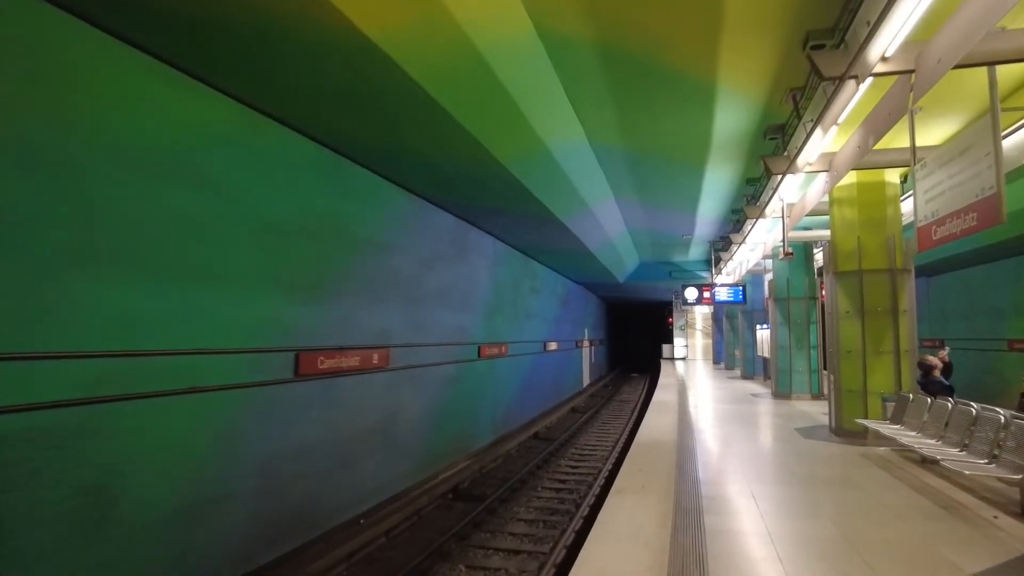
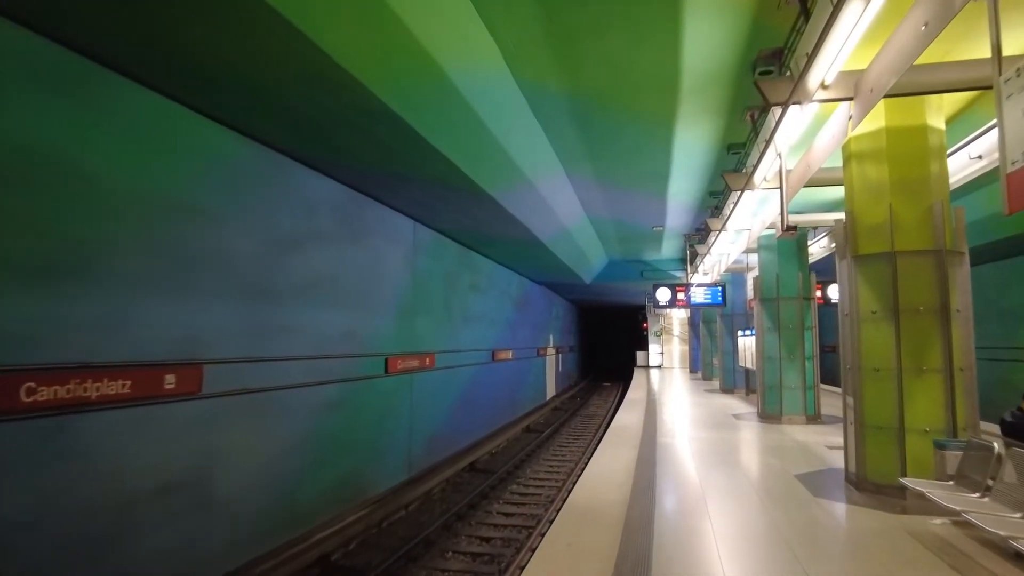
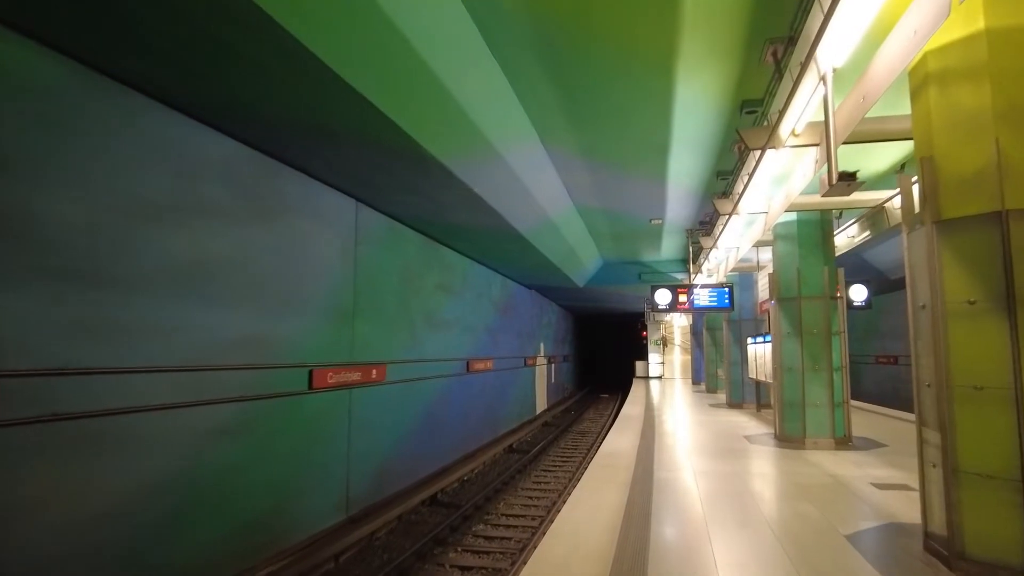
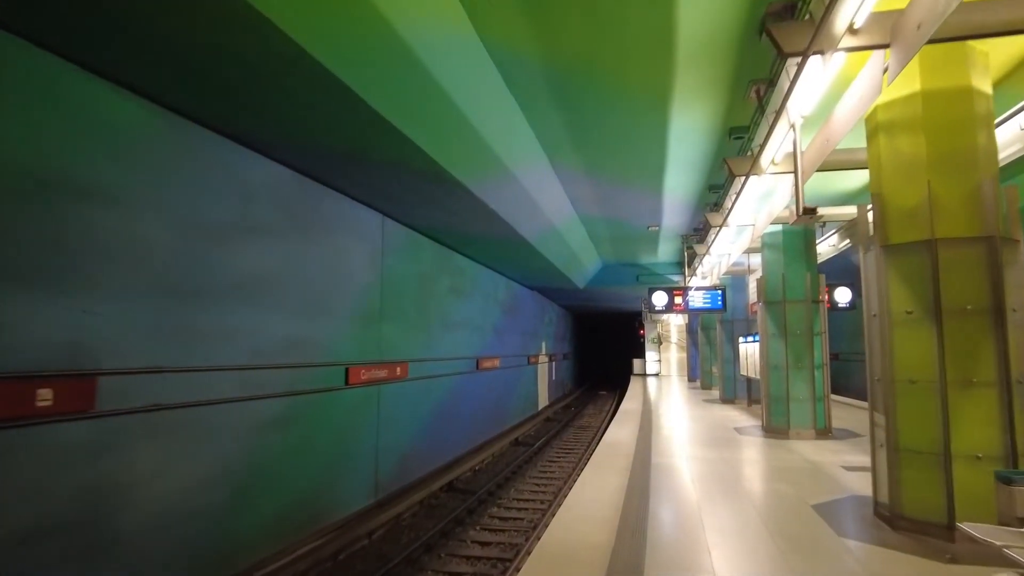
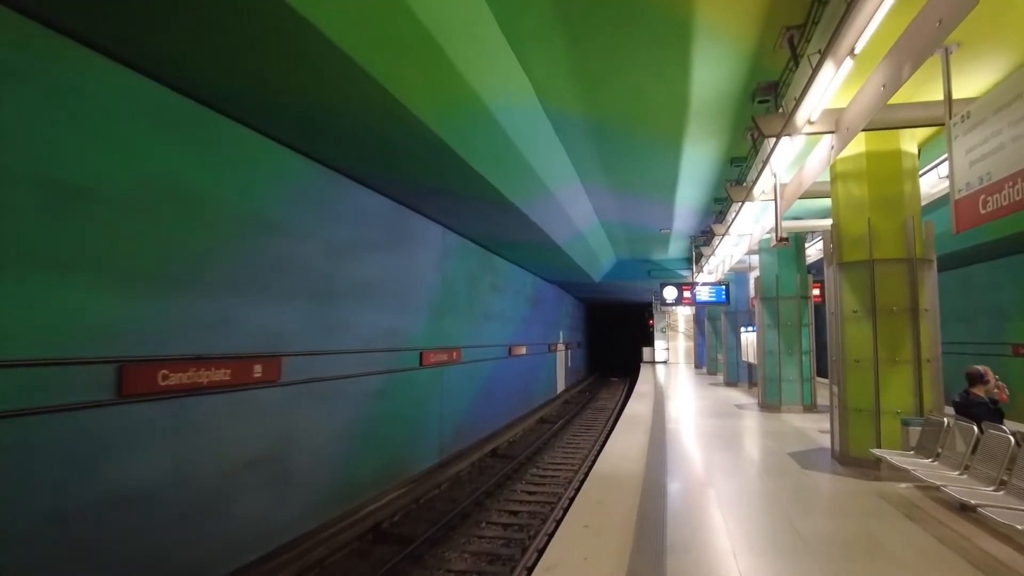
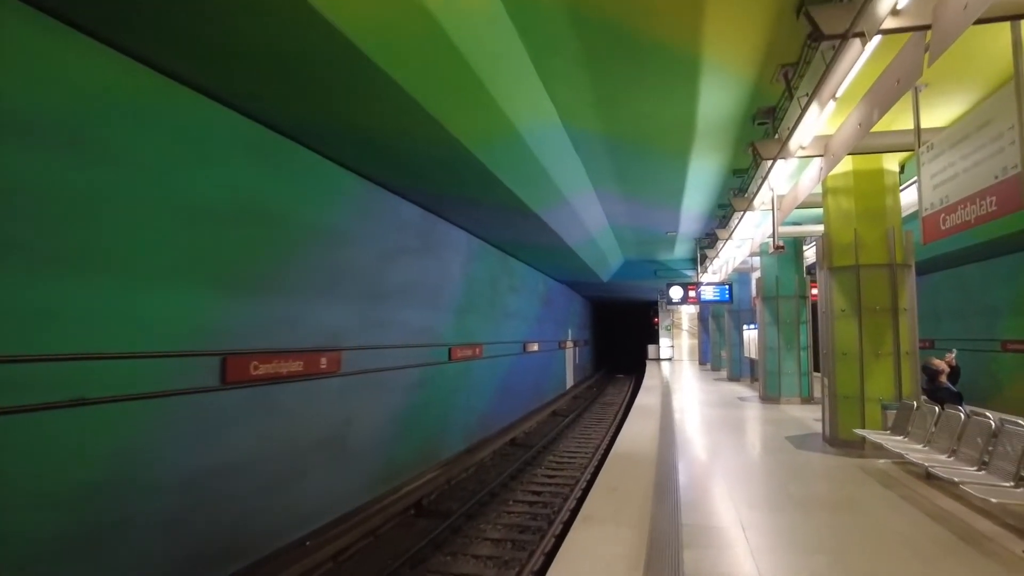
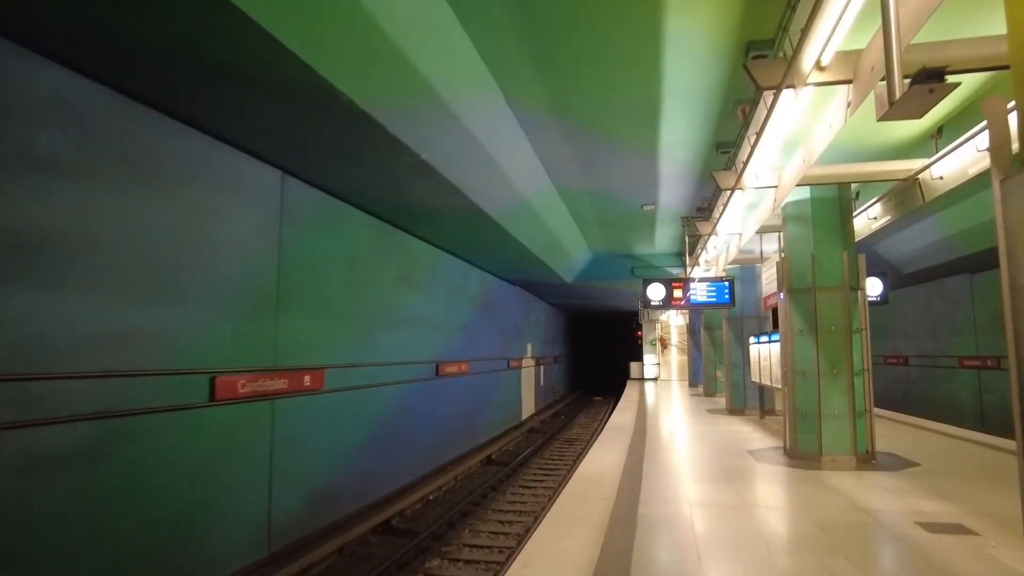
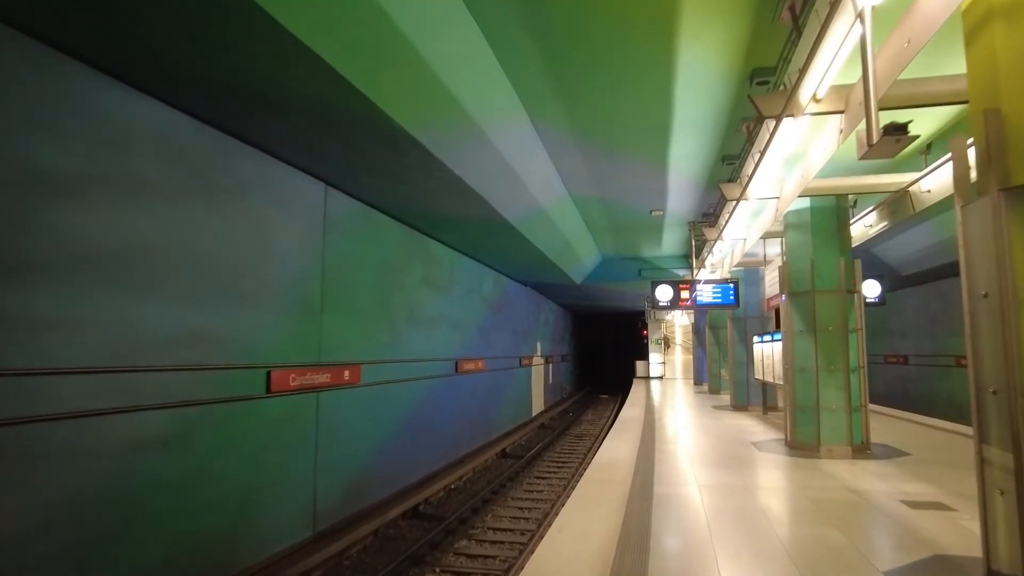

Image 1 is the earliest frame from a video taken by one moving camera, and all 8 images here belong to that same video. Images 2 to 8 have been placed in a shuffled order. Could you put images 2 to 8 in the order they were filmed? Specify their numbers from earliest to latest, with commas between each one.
6, 5, 2, 4, 3, 8, 7
